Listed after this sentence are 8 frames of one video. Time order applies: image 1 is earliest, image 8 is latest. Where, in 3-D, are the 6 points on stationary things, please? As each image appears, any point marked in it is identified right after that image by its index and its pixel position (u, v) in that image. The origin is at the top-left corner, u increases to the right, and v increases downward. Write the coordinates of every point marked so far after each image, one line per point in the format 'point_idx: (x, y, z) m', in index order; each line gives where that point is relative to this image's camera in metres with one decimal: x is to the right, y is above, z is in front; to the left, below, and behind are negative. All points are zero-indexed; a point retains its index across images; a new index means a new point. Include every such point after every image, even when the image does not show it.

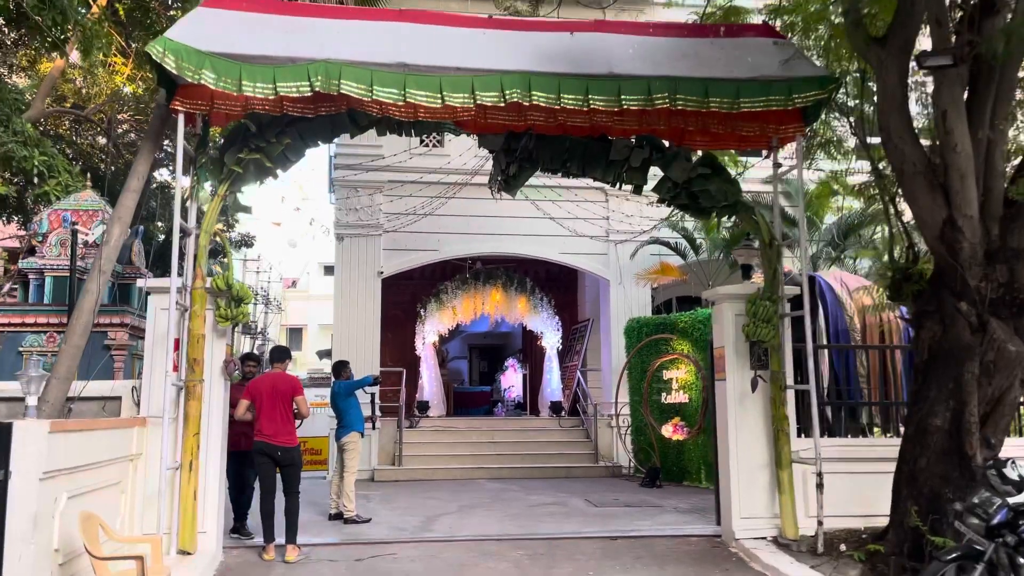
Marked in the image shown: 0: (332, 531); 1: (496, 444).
0: (-1.7, -2.3, +7.8) m
1: (-0.2, -2.5, +13.1) m
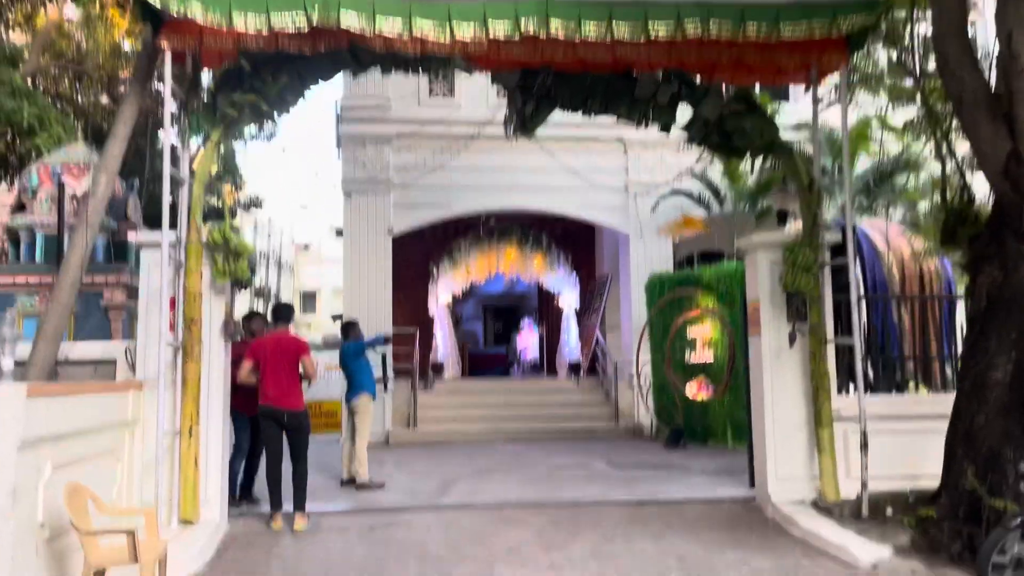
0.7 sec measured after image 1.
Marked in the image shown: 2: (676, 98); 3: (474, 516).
0: (-1.6, -1.9, +7.4) m
1: (0.0, -1.8, +12.7) m
2: (+1.4, +1.6, +6.7) m
3: (-0.3, -1.9, +6.7) m
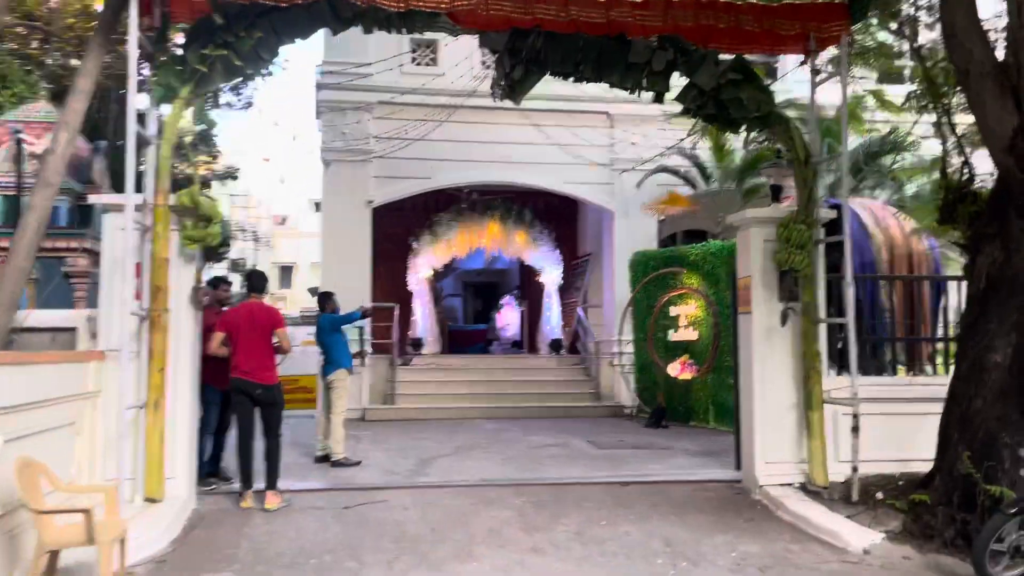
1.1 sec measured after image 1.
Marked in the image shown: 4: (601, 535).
0: (-1.7, -1.7, +7.2) m
1: (-0.3, -1.5, +12.5) m
2: (+1.3, +1.8, +6.4) m
3: (-0.5, -1.7, +6.5) m
4: (+0.6, -1.7, +5.6) m
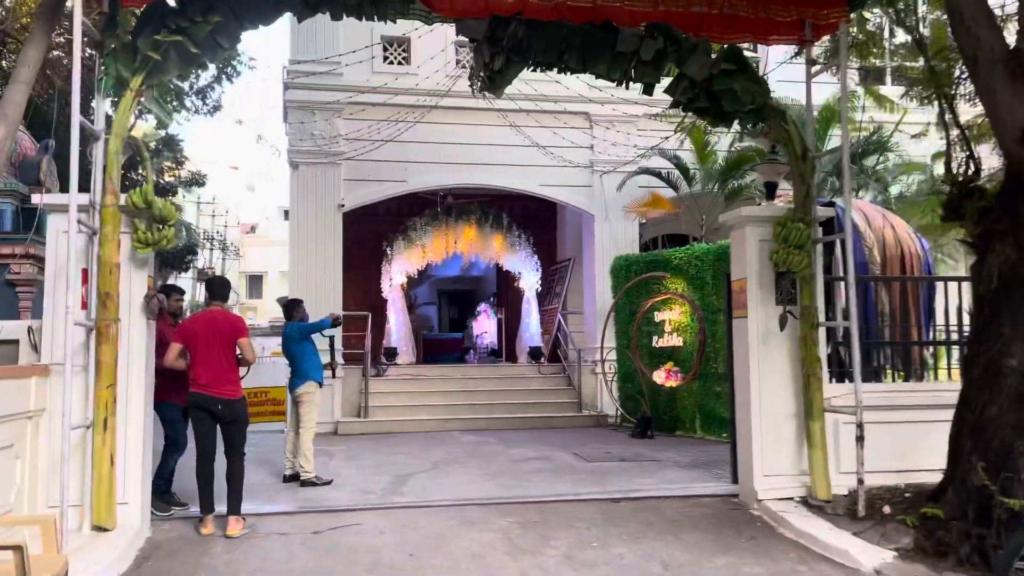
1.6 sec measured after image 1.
0: (-1.9, -1.7, +6.7) m
1: (-0.6, -1.6, +12.1) m
2: (+1.1, +1.7, +6.0) m
3: (-0.6, -1.7, +6.0) m
4: (+0.5, -1.7, +5.2) m
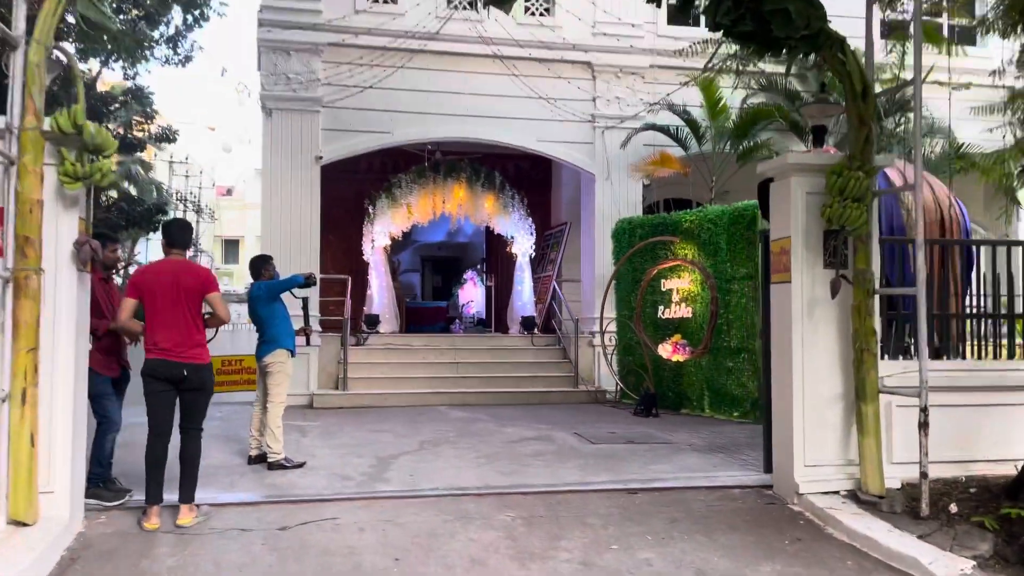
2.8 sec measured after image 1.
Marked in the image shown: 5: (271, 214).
0: (-1.9, -1.4, +5.7) m
1: (-0.7, -1.1, +11.1) m
2: (+1.2, +2.0, +5.1) m
3: (-0.6, -1.4, +5.1) m
4: (+0.6, -1.5, +4.3) m
5: (-3.1, +1.0, +10.4) m
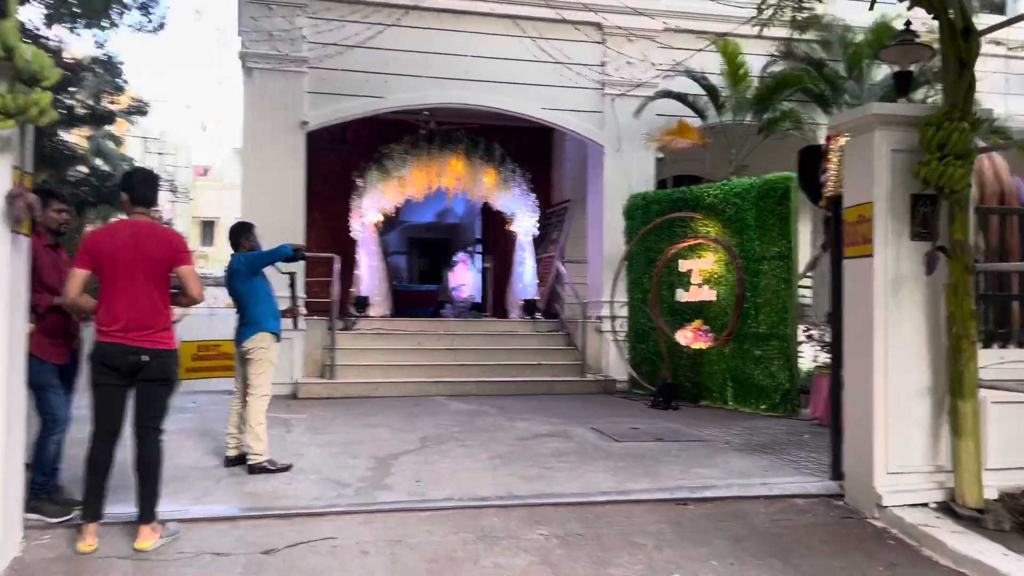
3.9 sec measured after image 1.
0: (-1.7, -1.2, +4.8) m
1: (-0.7, -0.8, +10.3) m
2: (+1.4, +2.1, +4.2) m
3: (-0.4, -1.2, +4.3) m
4: (+0.7, -1.4, +3.5) m
5: (-3.0, +1.2, +9.4) m
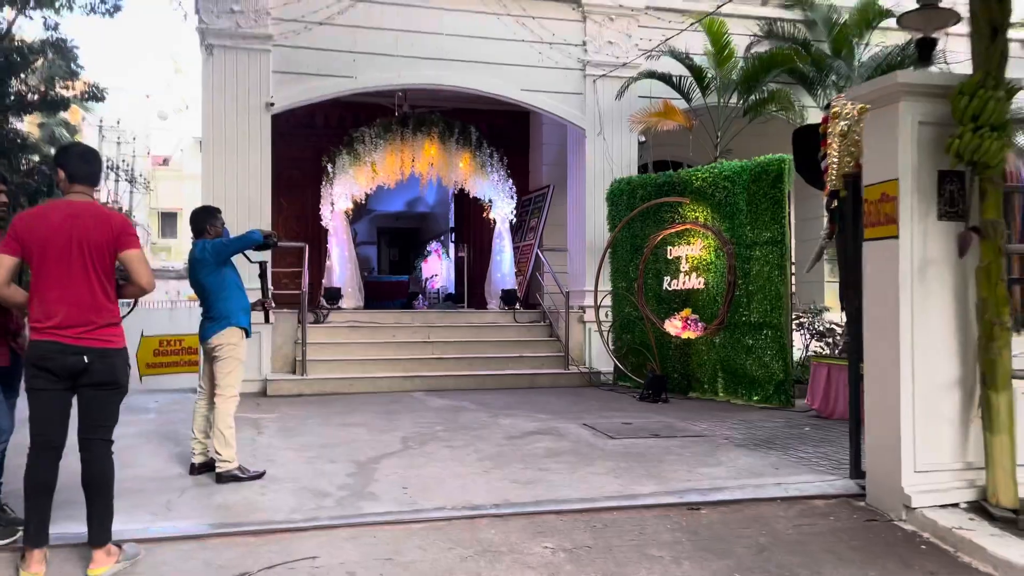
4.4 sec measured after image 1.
0: (-1.7, -1.2, +4.4) m
1: (-0.9, -0.7, +9.8) m
2: (+1.4, +2.2, +3.8) m
3: (-0.4, -1.2, +3.8) m
4: (+0.8, -1.3, +3.1) m
5: (-3.3, +1.3, +8.9) m
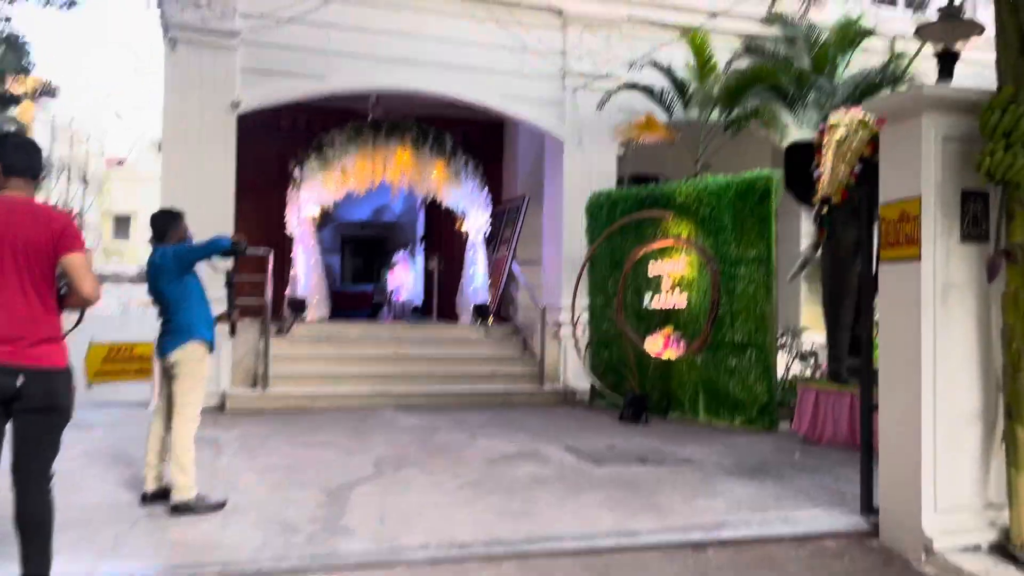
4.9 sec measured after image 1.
0: (-1.8, -1.2, +3.9) m
1: (-1.2, -0.8, +9.4) m
2: (+1.4, +2.1, +3.5) m
3: (-0.4, -1.3, +3.4) m
4: (+0.8, -1.4, +2.8) m
5: (-3.5, +1.2, +8.4) m
